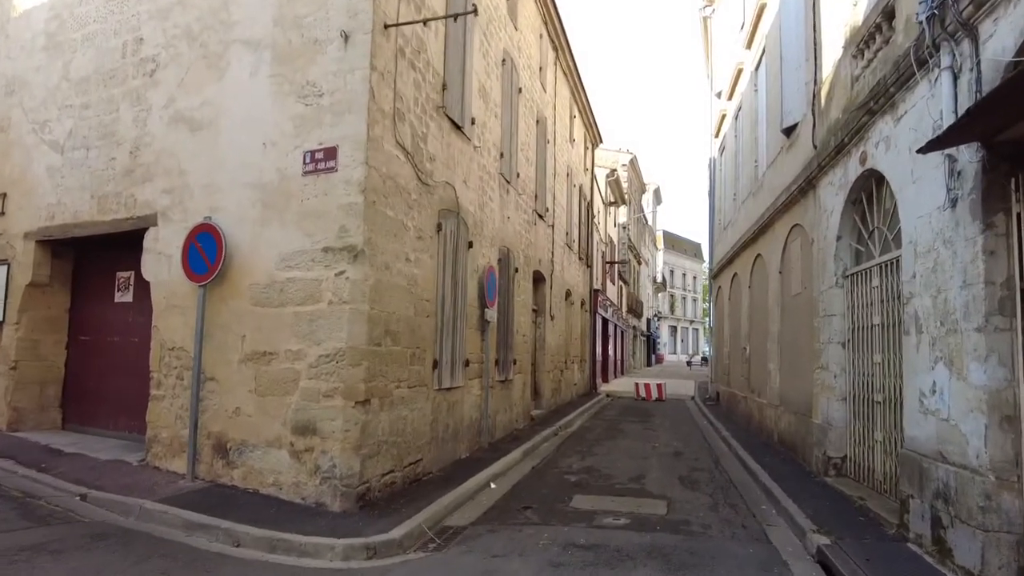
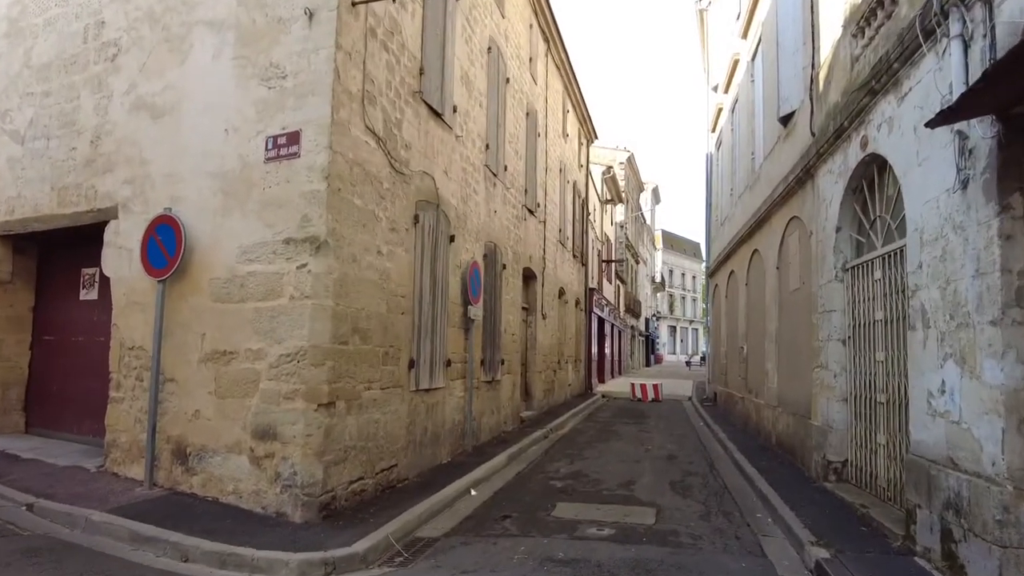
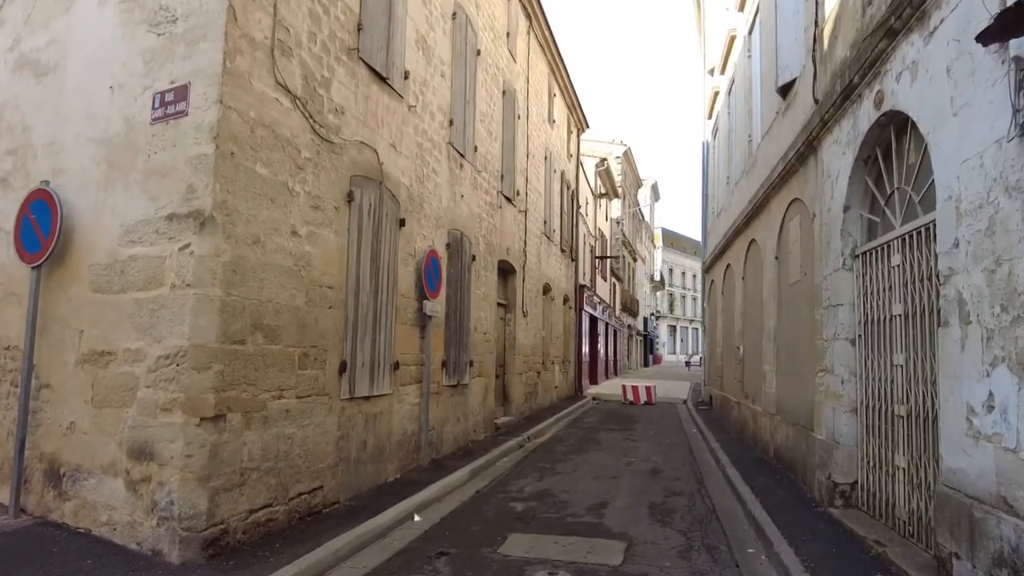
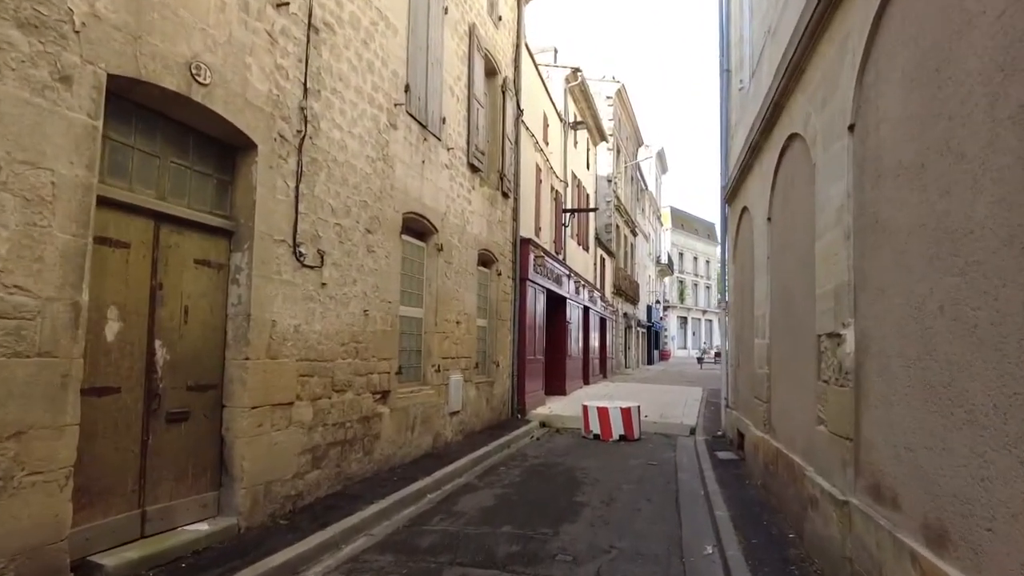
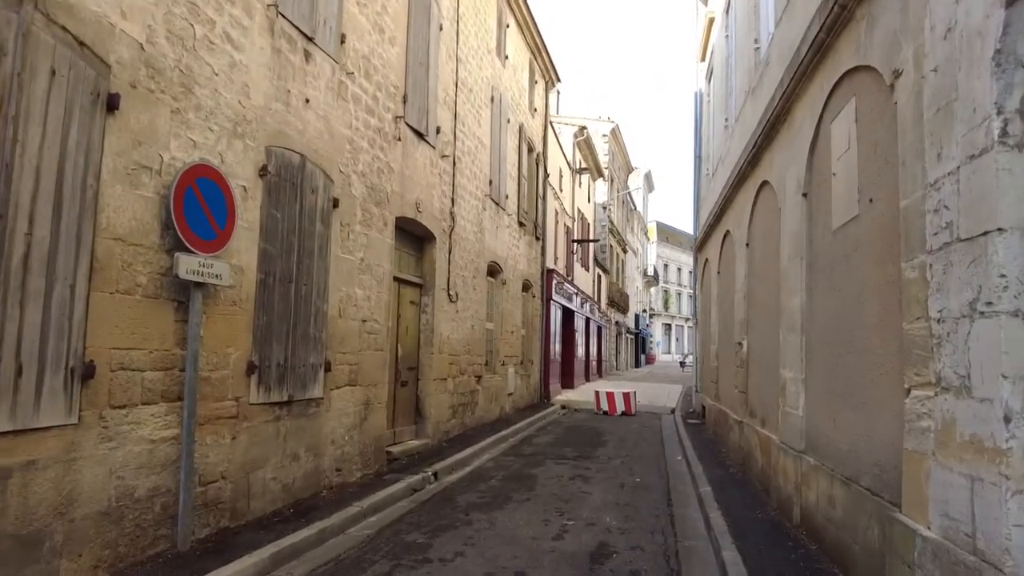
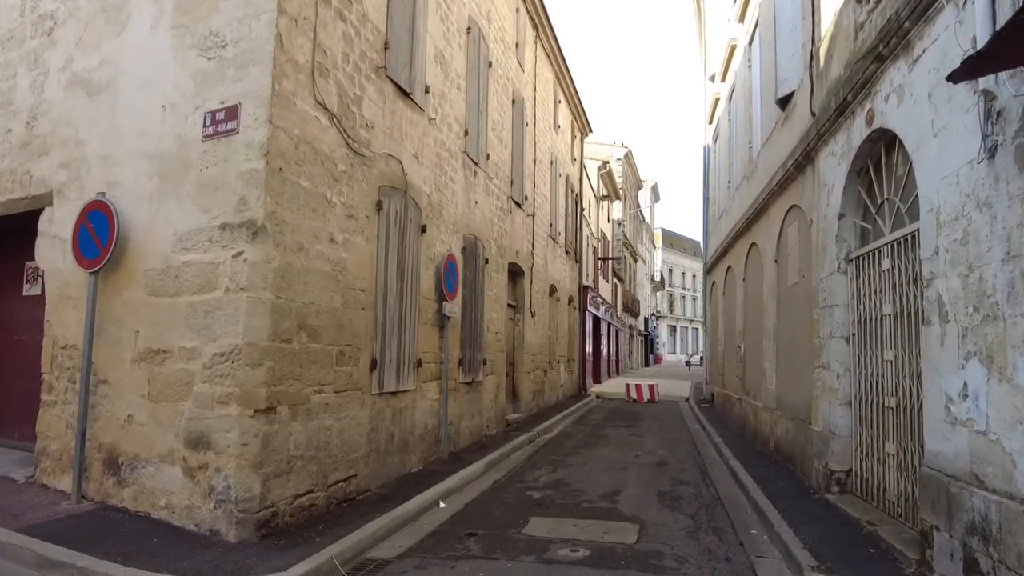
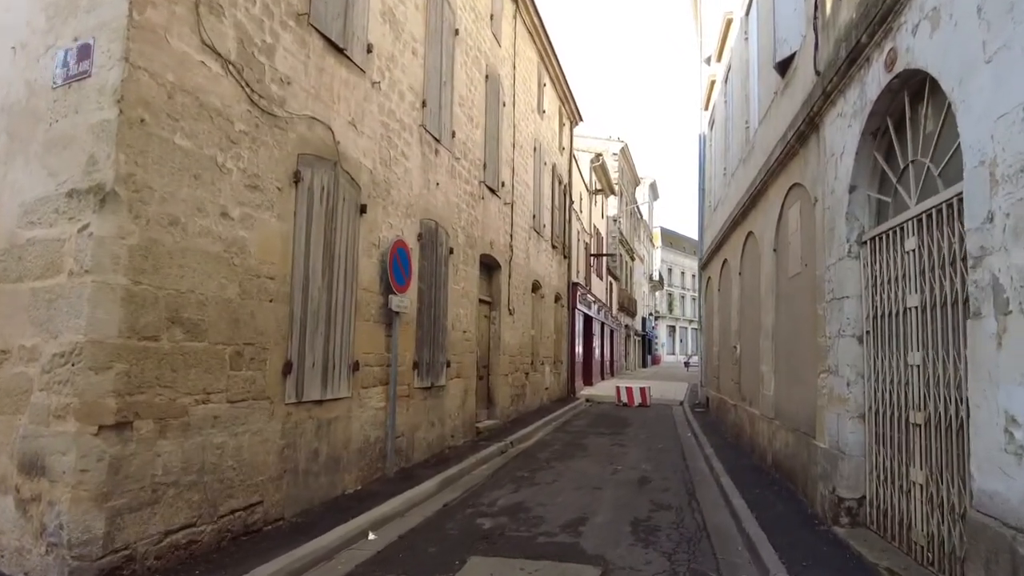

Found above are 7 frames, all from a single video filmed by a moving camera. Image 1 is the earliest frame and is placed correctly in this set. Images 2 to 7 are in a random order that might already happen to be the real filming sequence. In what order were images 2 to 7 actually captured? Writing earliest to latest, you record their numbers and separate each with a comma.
2, 6, 3, 7, 5, 4
